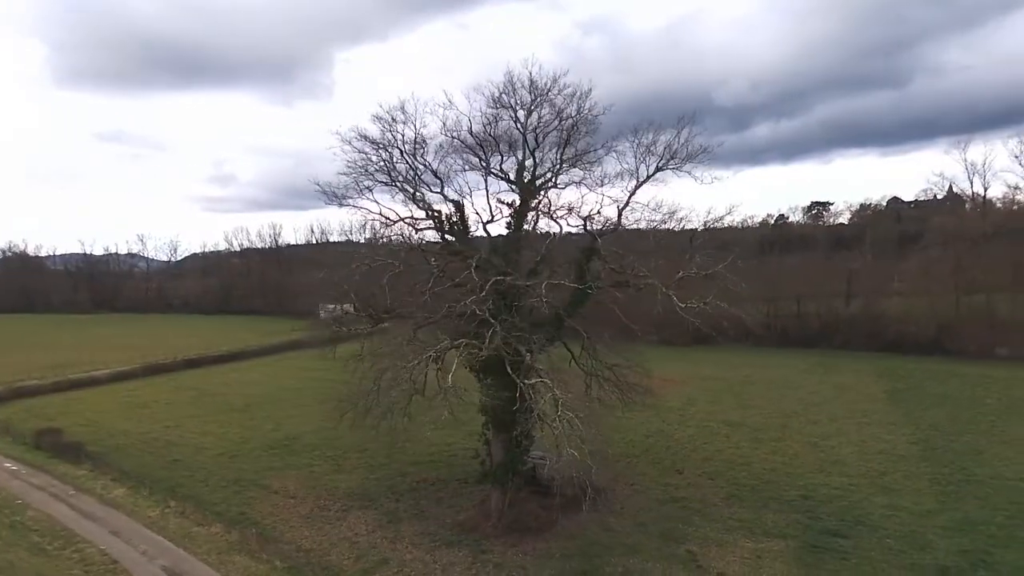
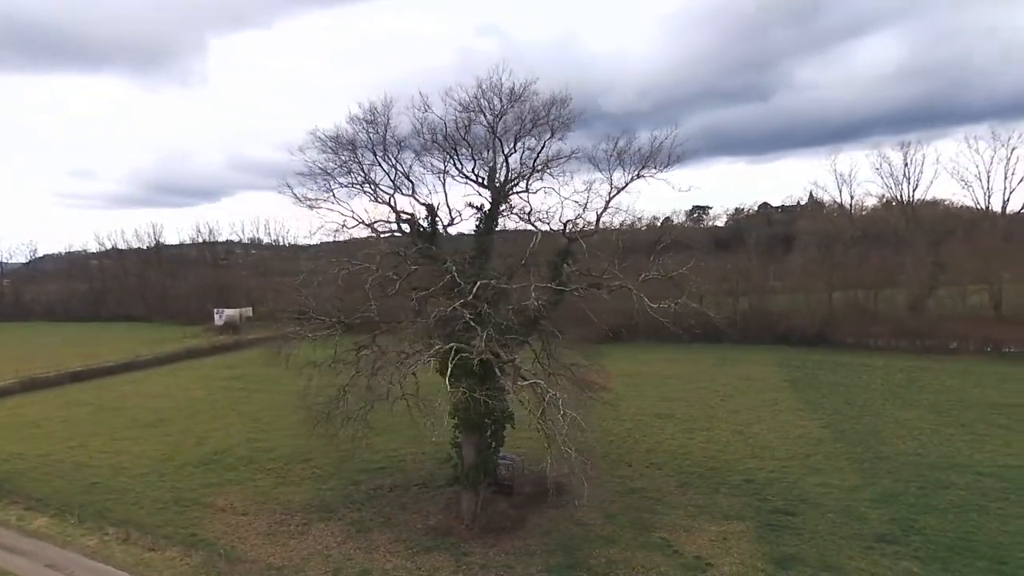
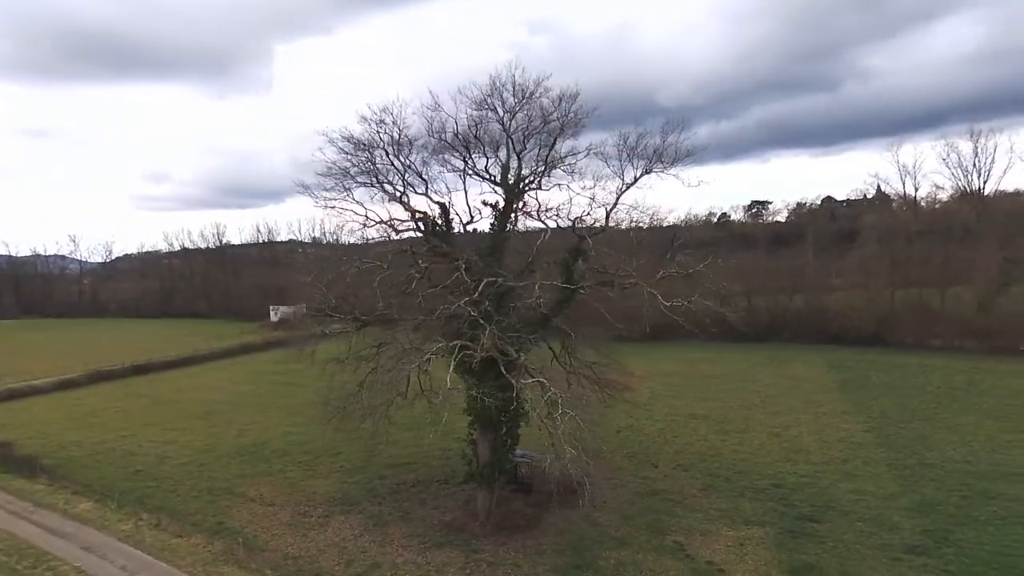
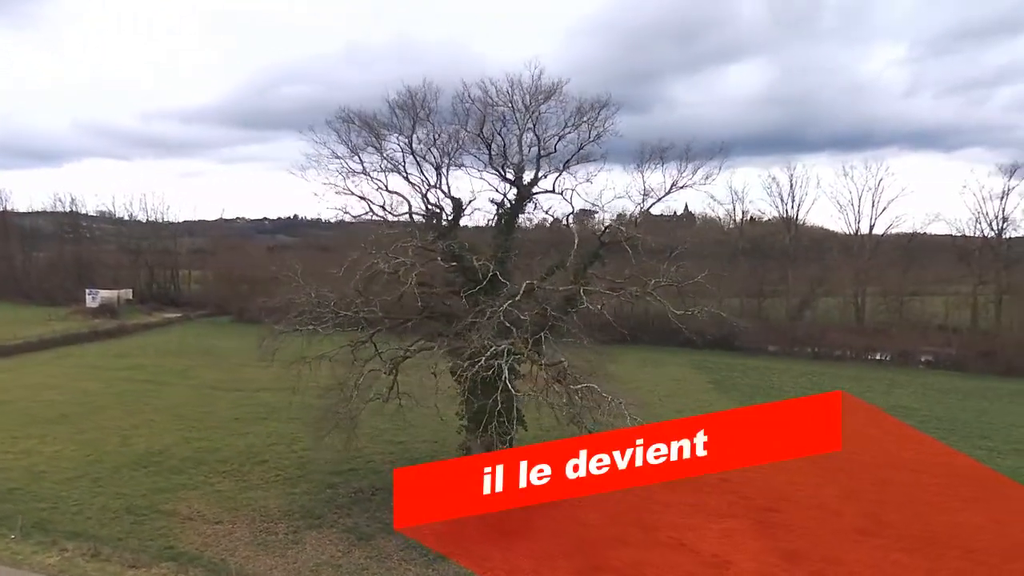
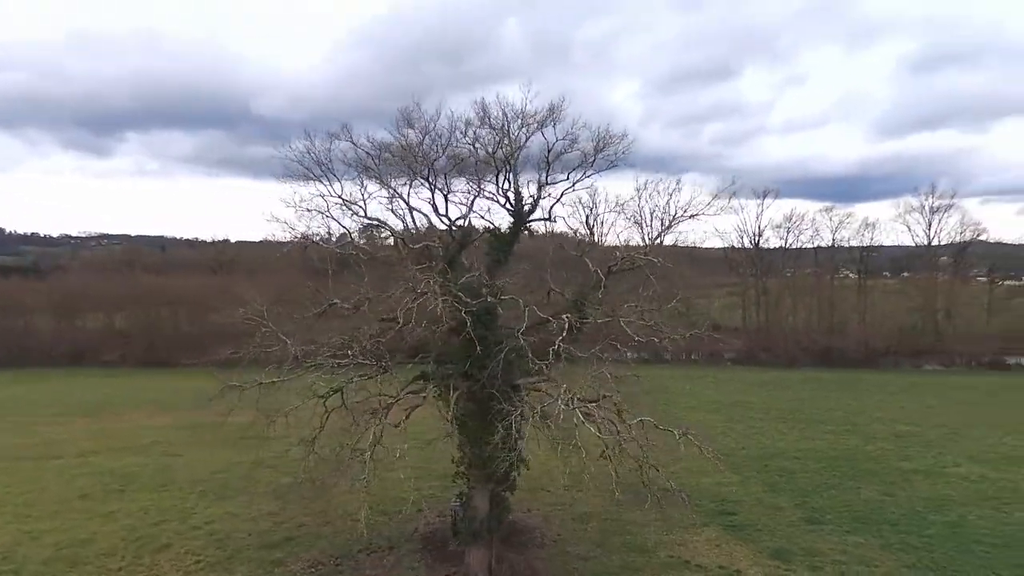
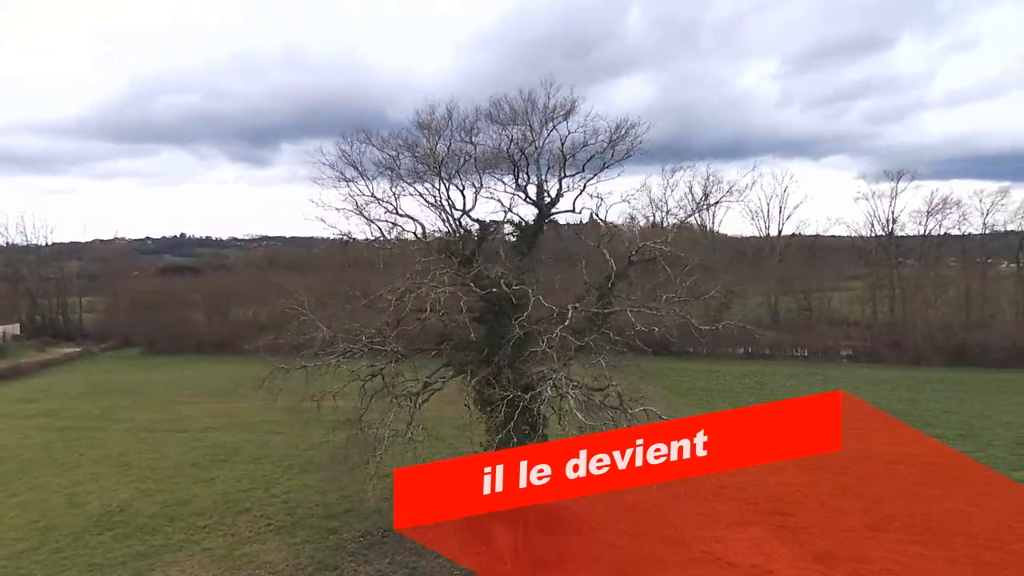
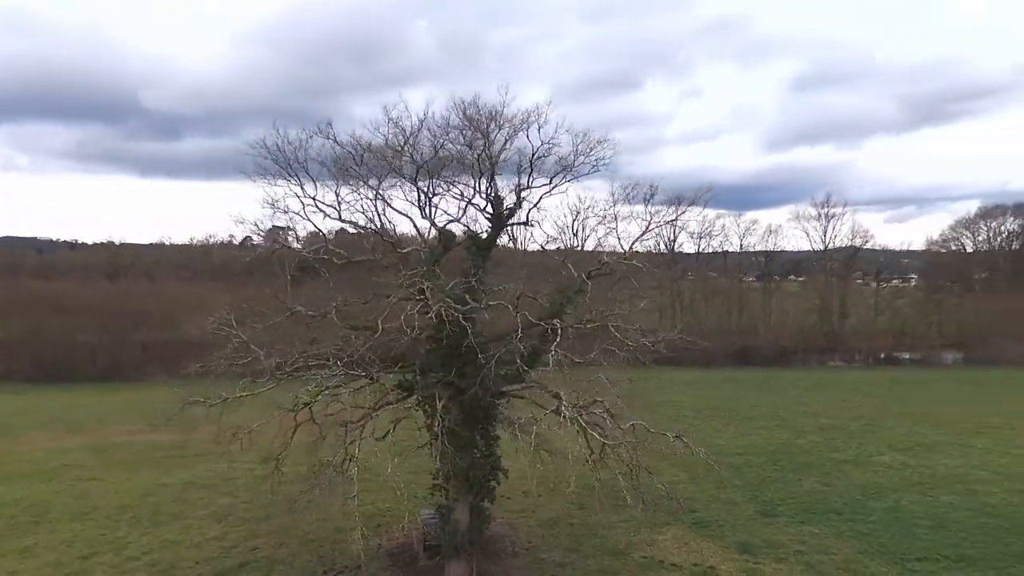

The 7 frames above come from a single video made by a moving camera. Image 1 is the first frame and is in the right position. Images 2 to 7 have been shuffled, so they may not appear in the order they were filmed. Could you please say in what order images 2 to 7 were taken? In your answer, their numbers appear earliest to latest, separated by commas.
3, 2, 4, 6, 5, 7
